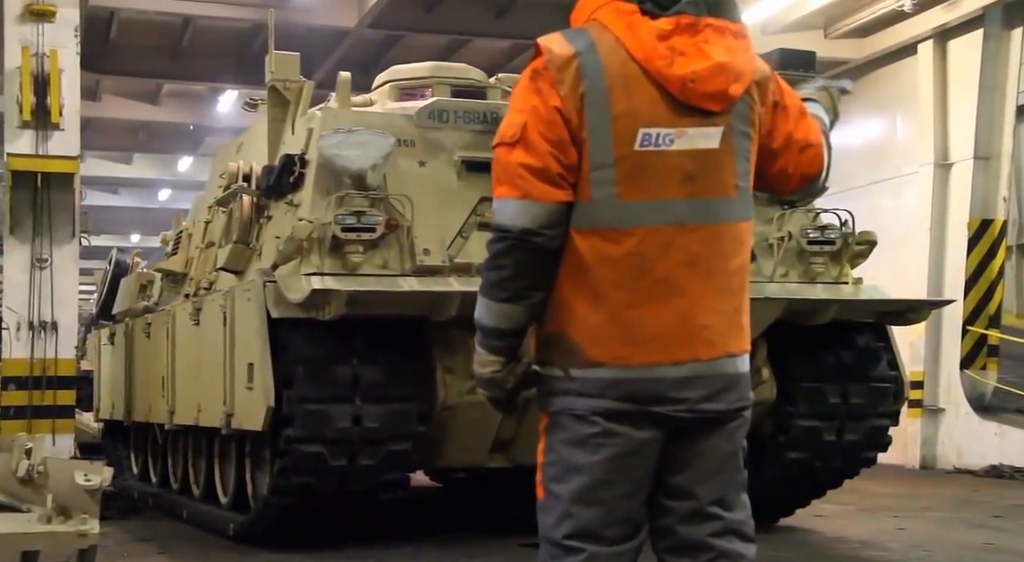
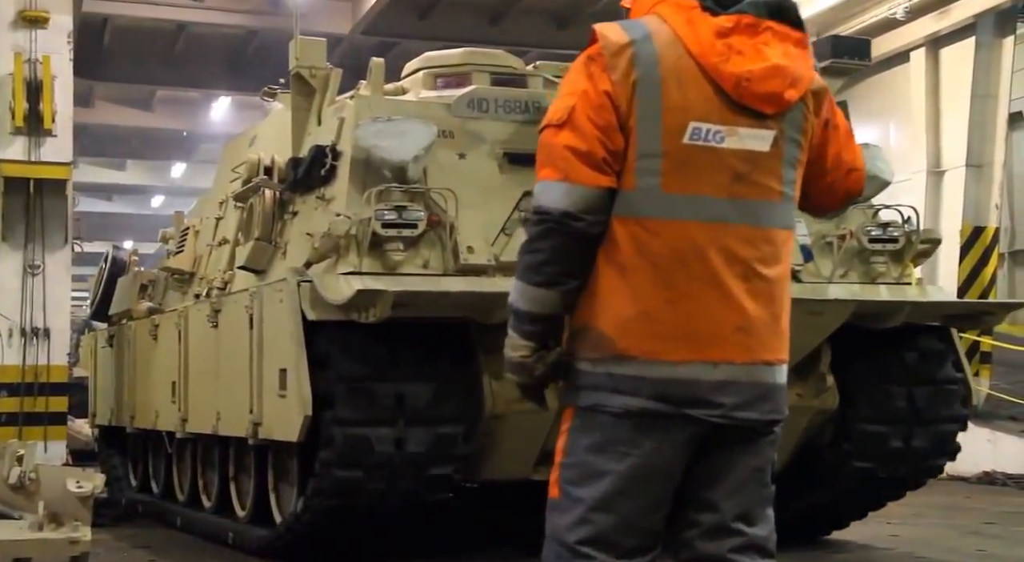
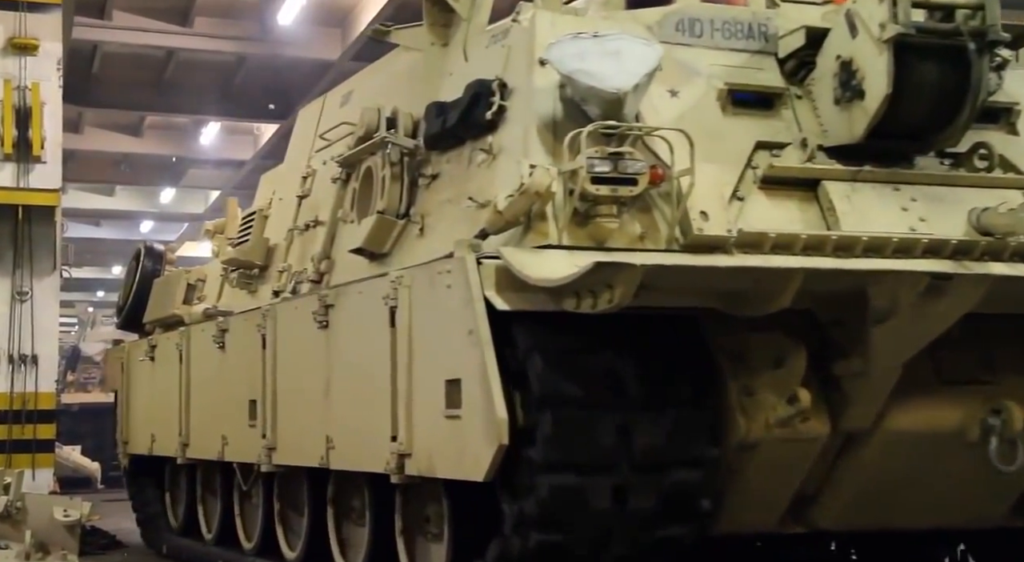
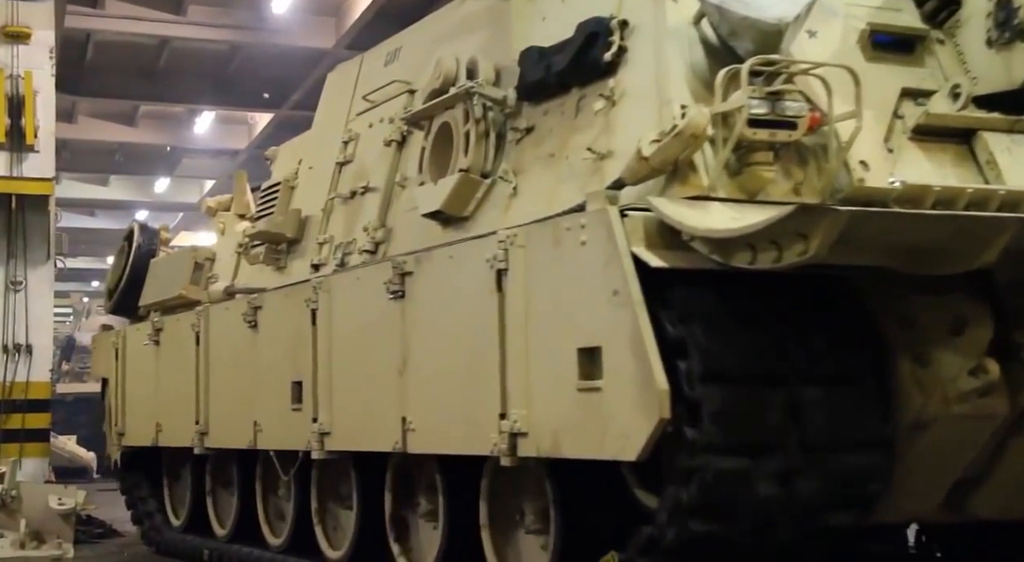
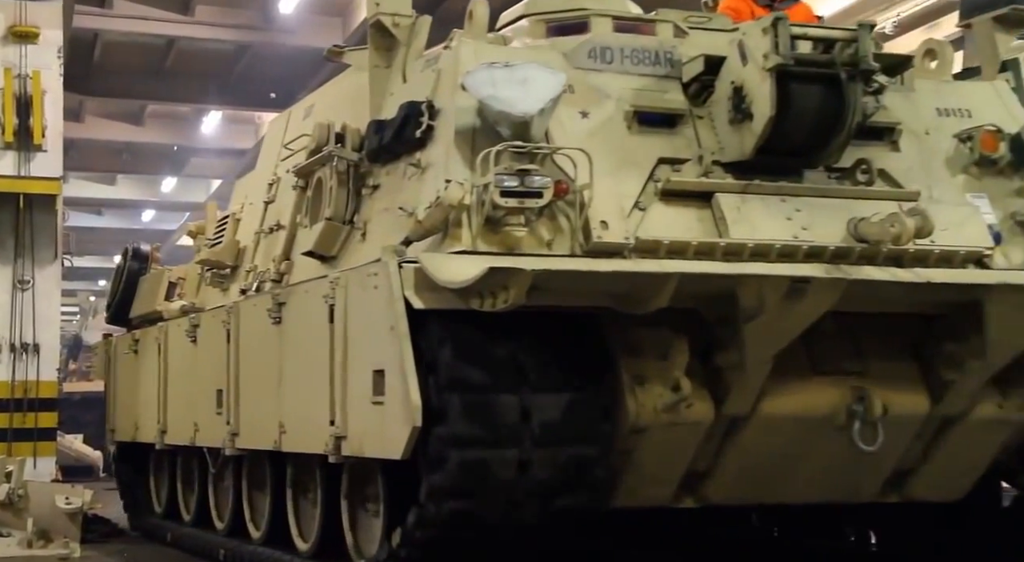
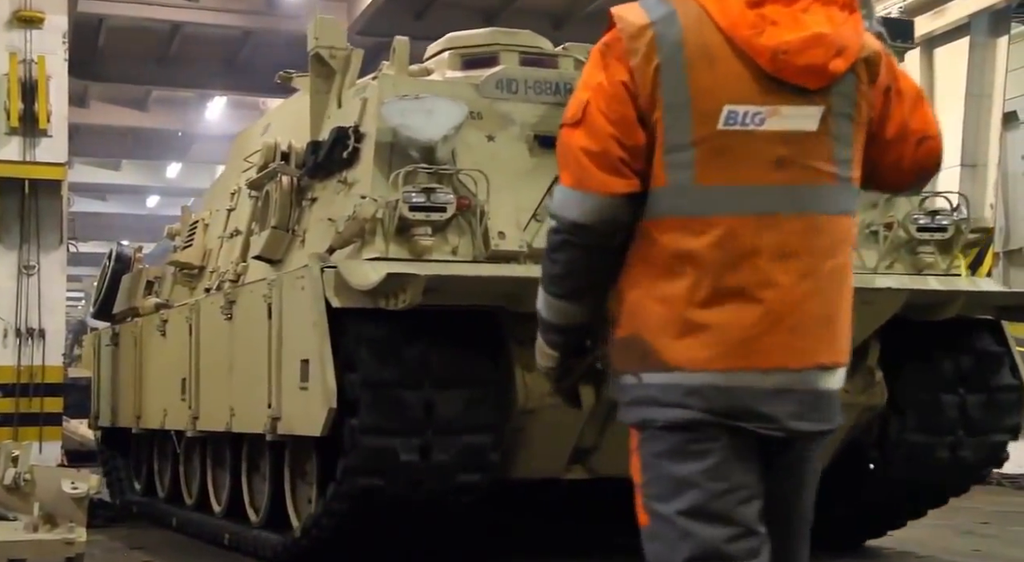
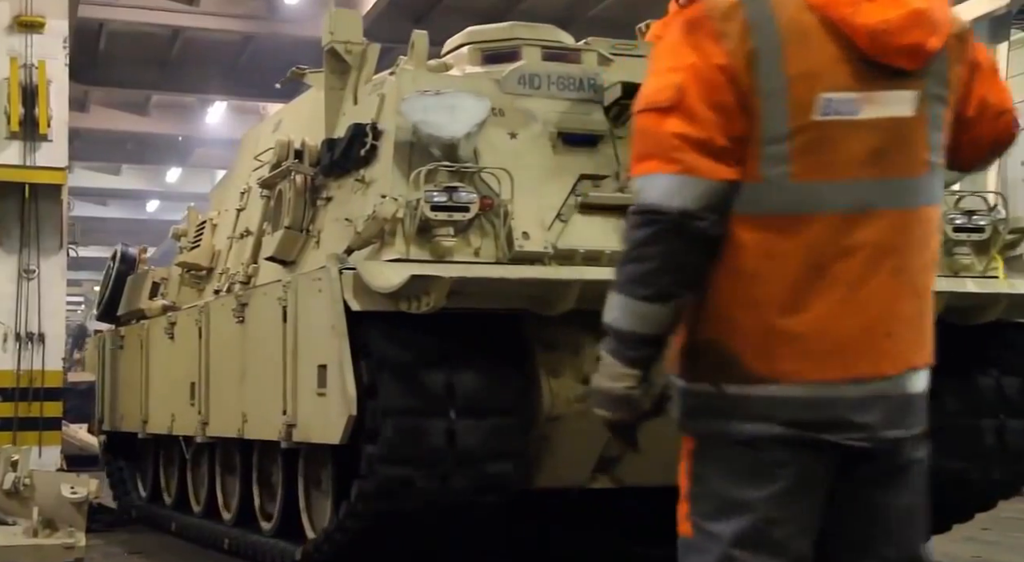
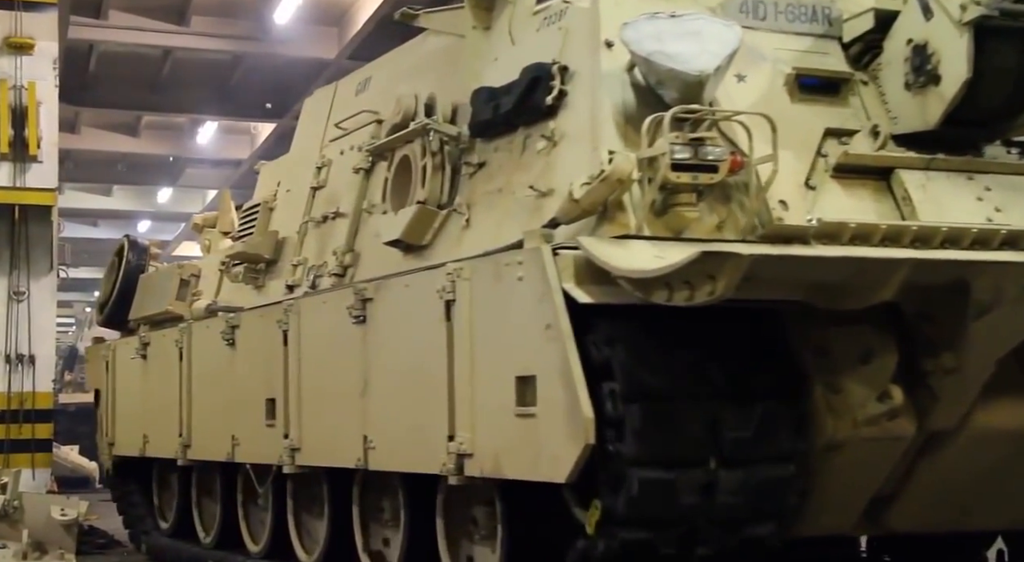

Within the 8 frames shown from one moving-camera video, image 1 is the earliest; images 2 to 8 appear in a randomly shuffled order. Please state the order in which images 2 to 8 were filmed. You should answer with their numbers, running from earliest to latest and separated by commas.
2, 6, 7, 5, 3, 8, 4
